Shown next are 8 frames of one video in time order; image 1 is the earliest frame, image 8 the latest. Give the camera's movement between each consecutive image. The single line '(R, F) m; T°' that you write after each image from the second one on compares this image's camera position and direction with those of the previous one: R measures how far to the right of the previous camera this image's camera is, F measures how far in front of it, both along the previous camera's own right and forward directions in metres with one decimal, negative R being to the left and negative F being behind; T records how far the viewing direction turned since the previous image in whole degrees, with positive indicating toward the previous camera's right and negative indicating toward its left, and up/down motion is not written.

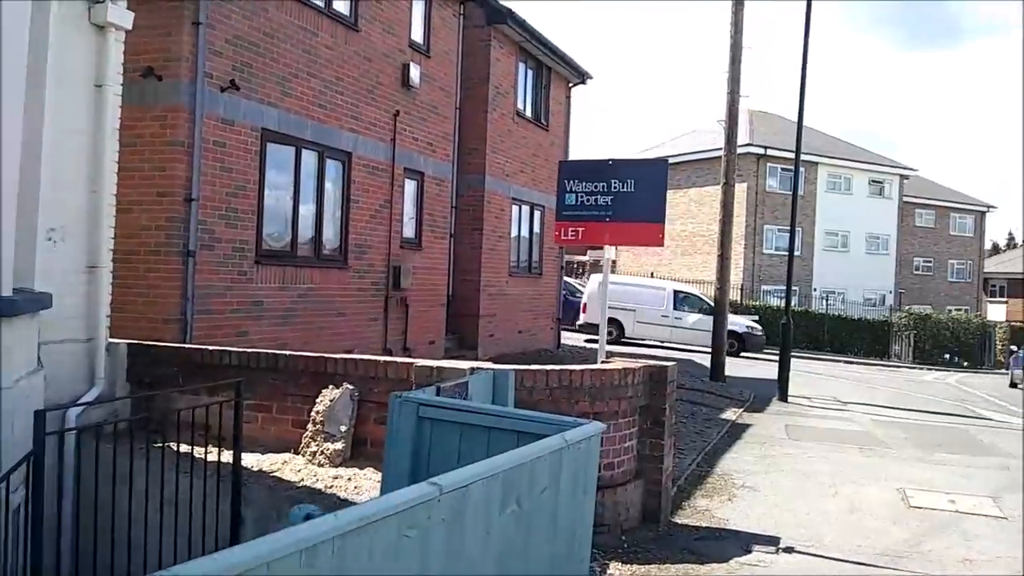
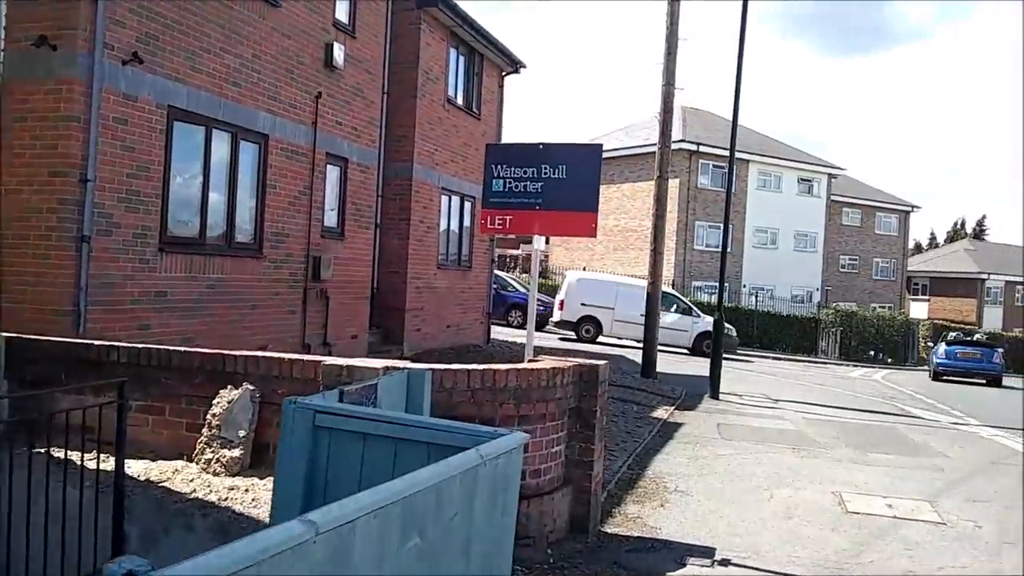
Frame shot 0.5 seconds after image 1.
(+0.1, +0.5) m; +4°
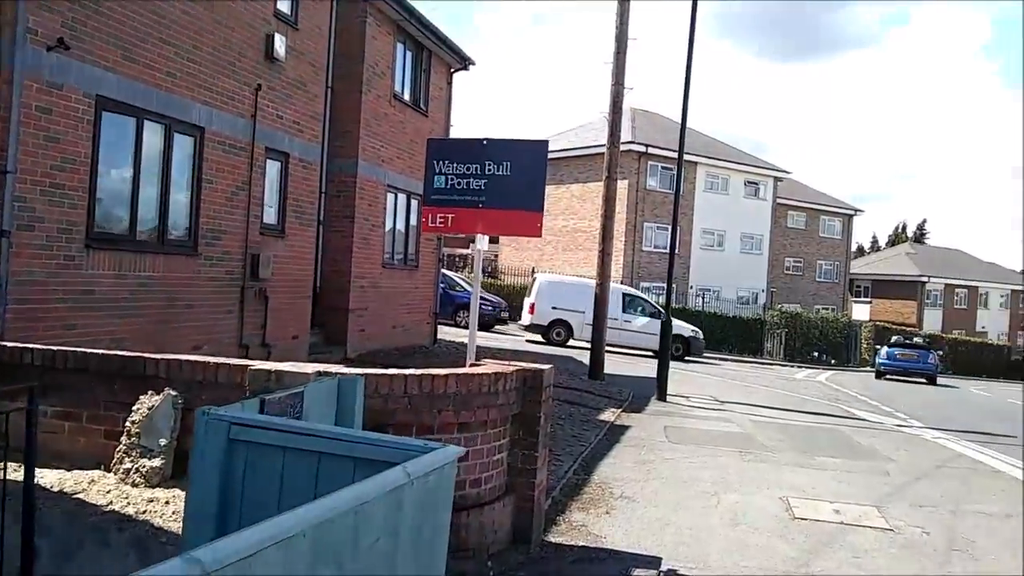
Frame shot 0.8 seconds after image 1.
(+0.1, +0.2) m; +3°
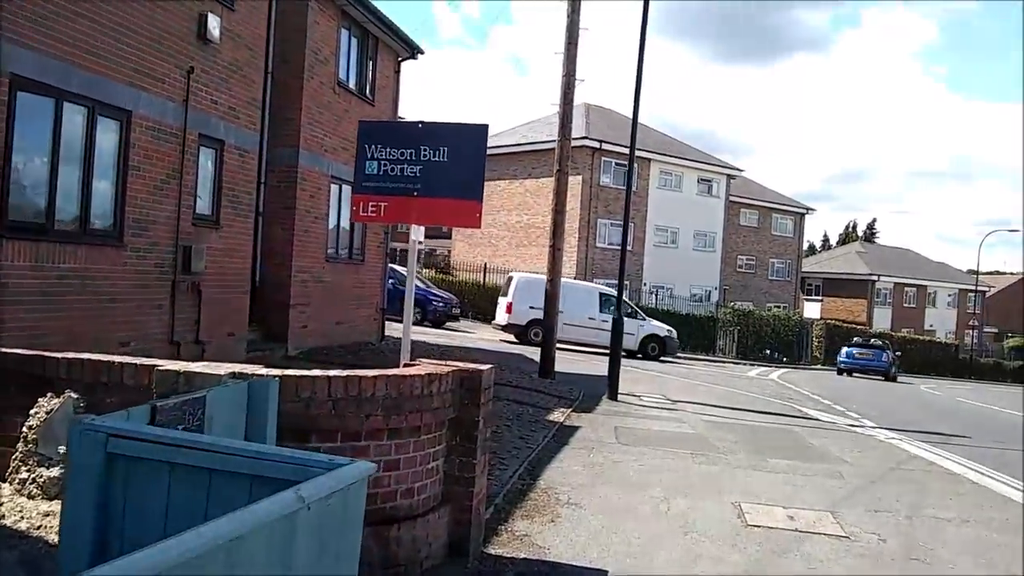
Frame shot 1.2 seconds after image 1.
(+0.1, +0.4) m; +3°
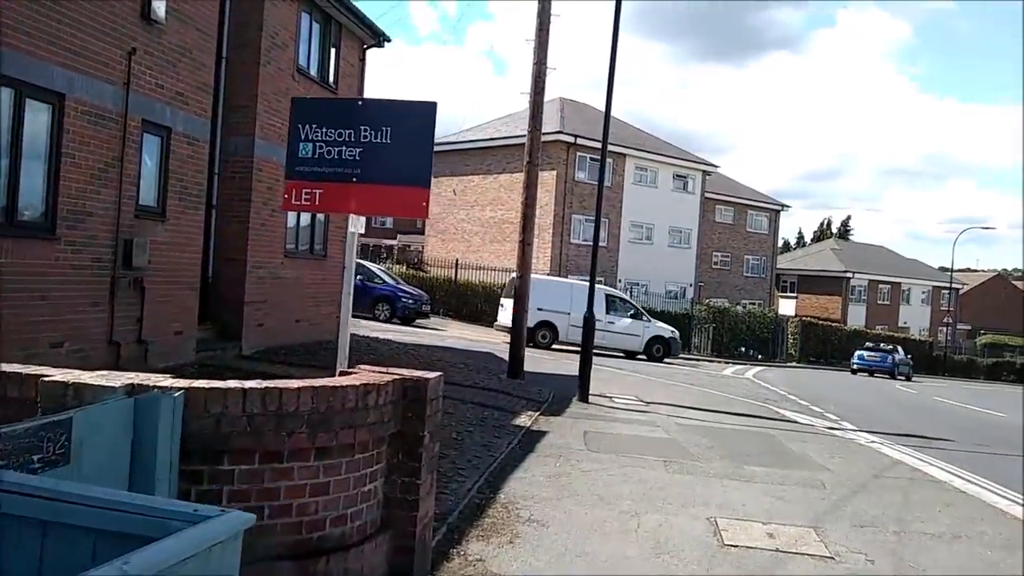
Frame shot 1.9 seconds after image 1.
(+0.1, +0.6) m; +2°
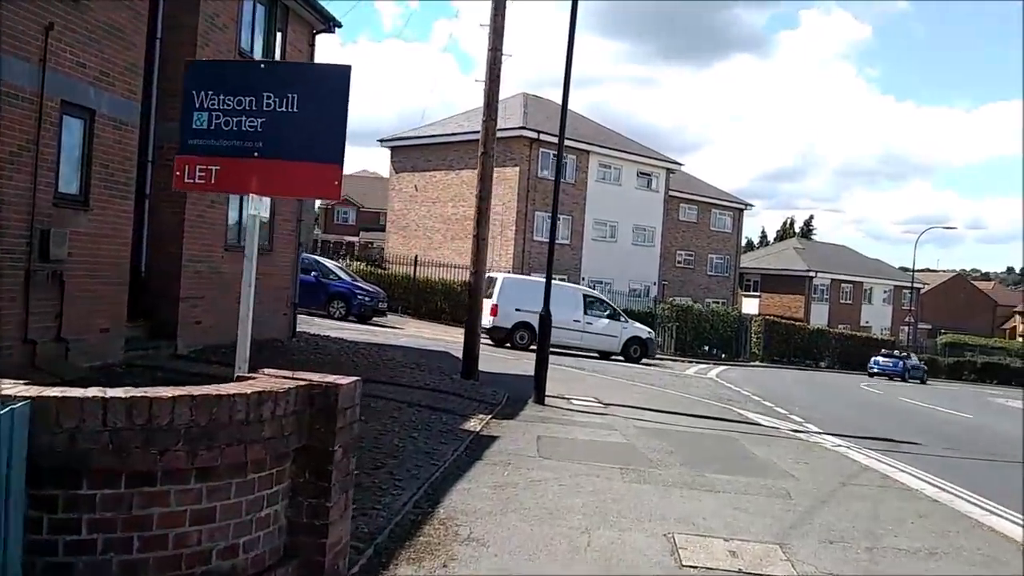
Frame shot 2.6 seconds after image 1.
(+0.2, +0.6) m; +2°
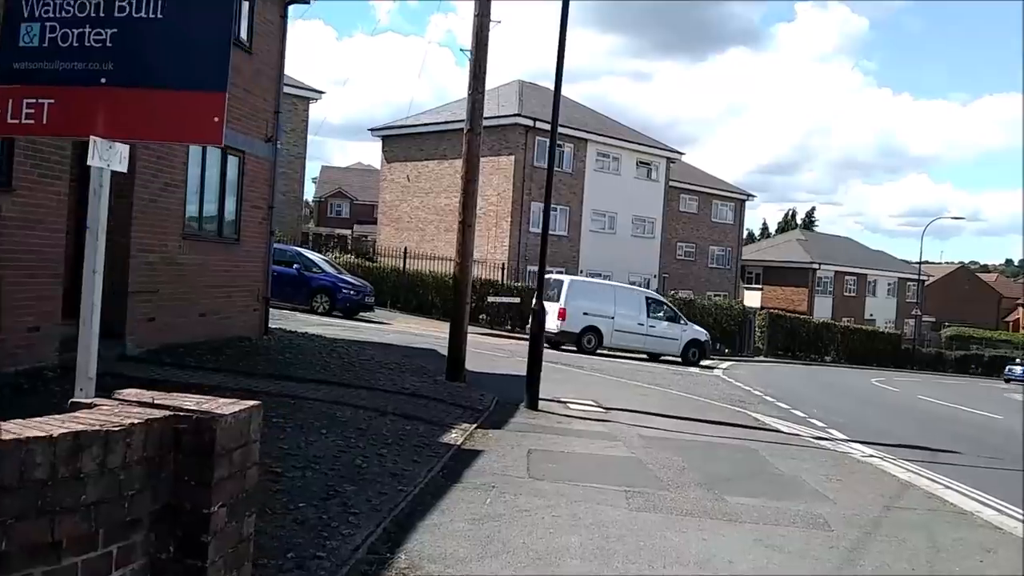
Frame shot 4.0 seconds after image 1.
(+0.1, +1.3) m; 0°
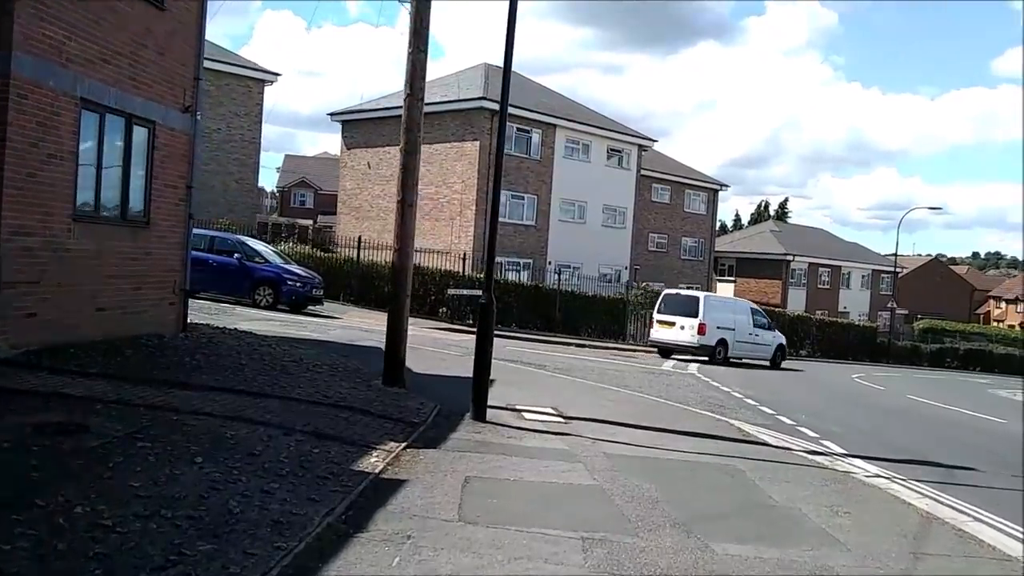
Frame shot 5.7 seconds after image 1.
(+0.3, +1.6) m; +2°
